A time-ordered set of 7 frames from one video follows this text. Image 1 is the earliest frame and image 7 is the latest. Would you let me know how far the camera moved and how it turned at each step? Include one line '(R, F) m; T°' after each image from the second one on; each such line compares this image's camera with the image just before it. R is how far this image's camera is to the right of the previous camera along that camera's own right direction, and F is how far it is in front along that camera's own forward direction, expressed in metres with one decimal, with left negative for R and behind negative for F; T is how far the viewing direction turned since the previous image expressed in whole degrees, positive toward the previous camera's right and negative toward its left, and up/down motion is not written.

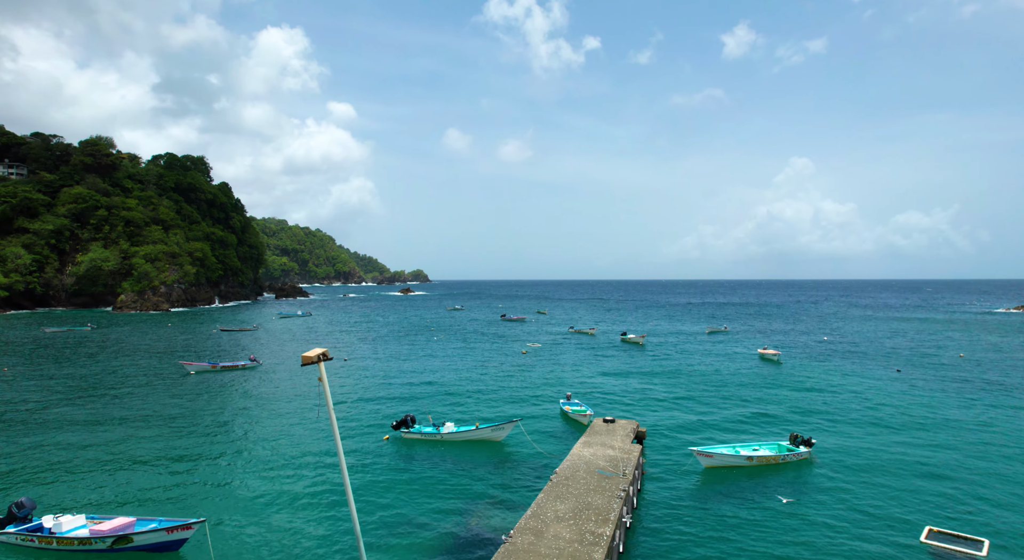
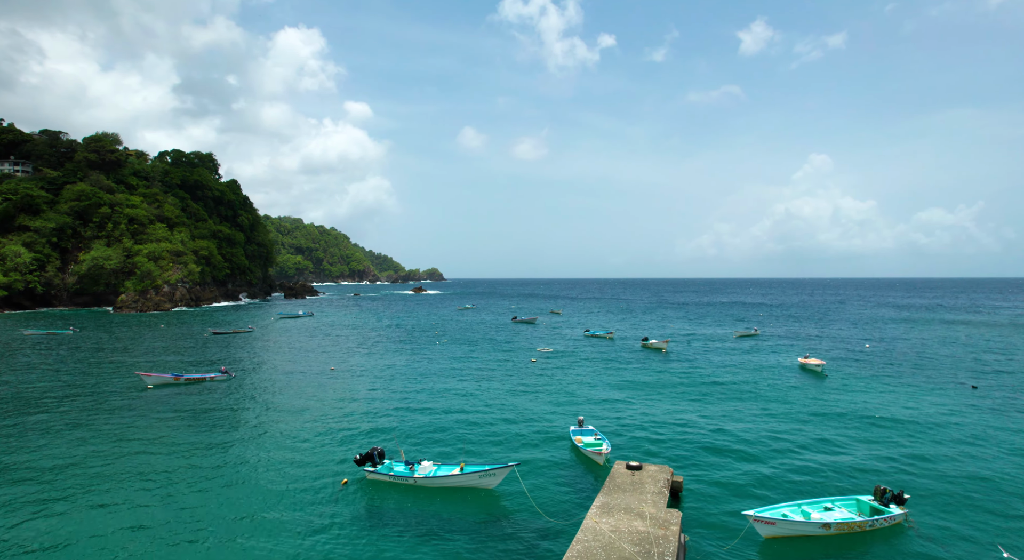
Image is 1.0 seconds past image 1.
(+0.4, +3.4) m; -1°
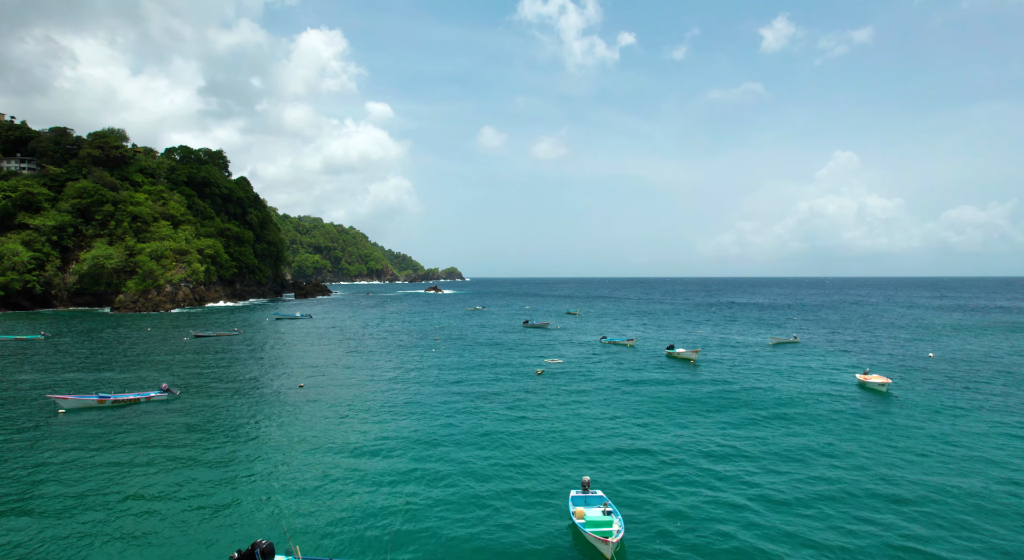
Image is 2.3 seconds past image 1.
(+0.7, +4.3) m; -2°
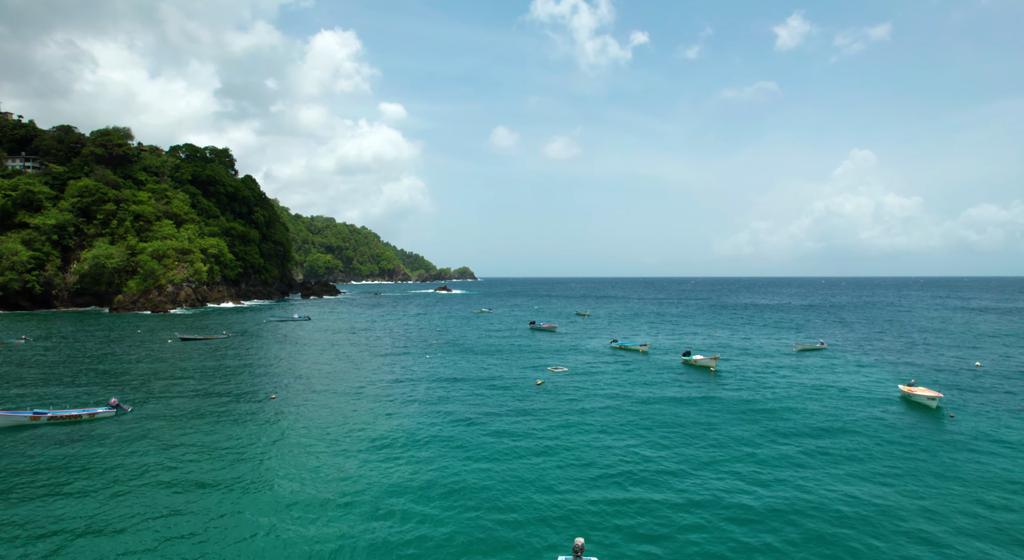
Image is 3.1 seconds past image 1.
(+0.6, +2.6) m; -1°
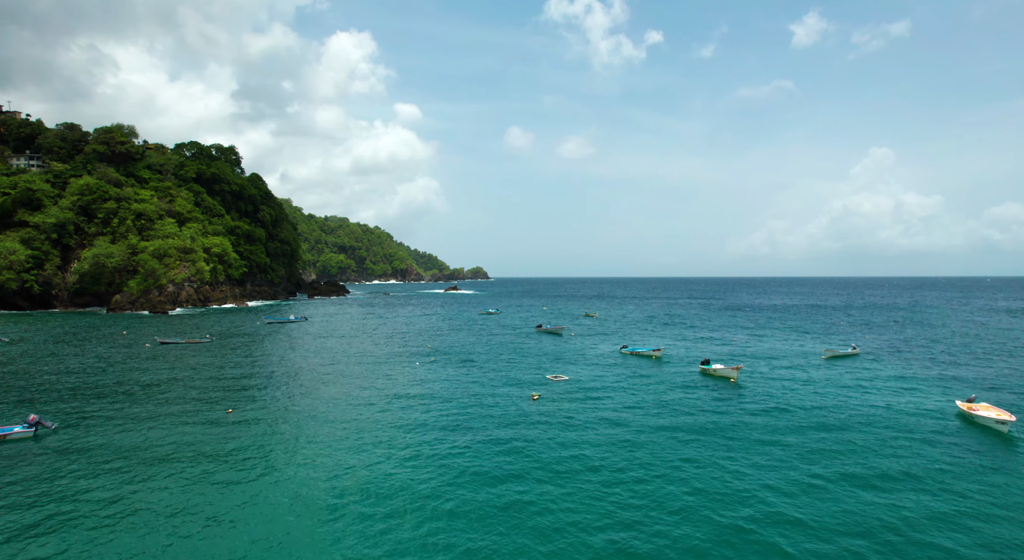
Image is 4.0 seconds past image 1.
(+0.7, +2.8) m; -1°
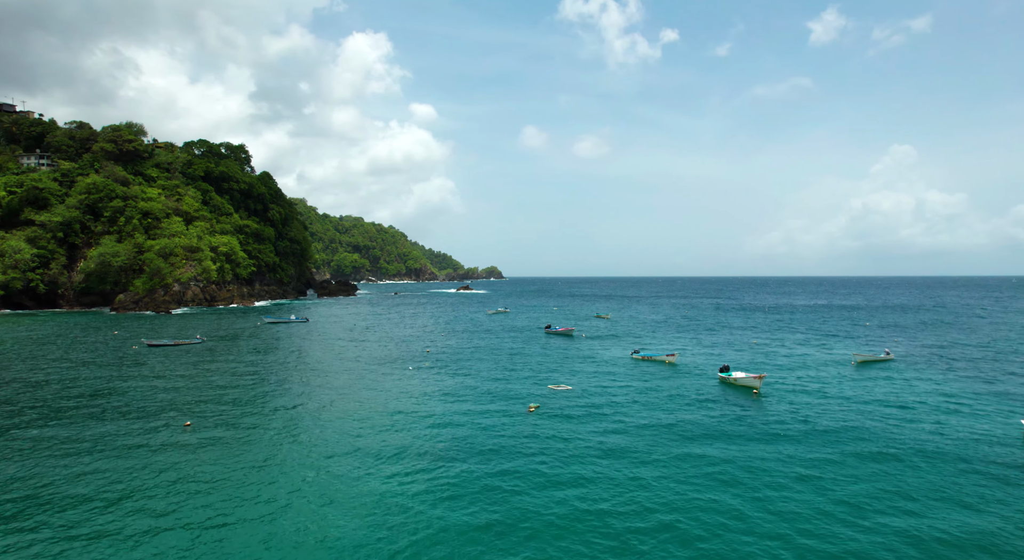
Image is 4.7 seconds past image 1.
(+0.6, +2.1) m; -1°
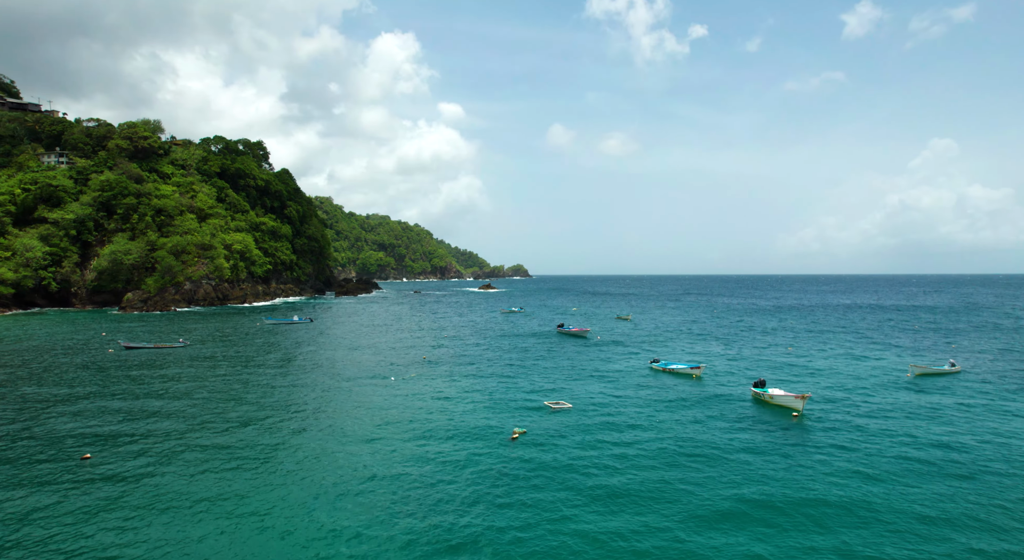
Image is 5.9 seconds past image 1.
(+1.1, +3.4) m; -3°
